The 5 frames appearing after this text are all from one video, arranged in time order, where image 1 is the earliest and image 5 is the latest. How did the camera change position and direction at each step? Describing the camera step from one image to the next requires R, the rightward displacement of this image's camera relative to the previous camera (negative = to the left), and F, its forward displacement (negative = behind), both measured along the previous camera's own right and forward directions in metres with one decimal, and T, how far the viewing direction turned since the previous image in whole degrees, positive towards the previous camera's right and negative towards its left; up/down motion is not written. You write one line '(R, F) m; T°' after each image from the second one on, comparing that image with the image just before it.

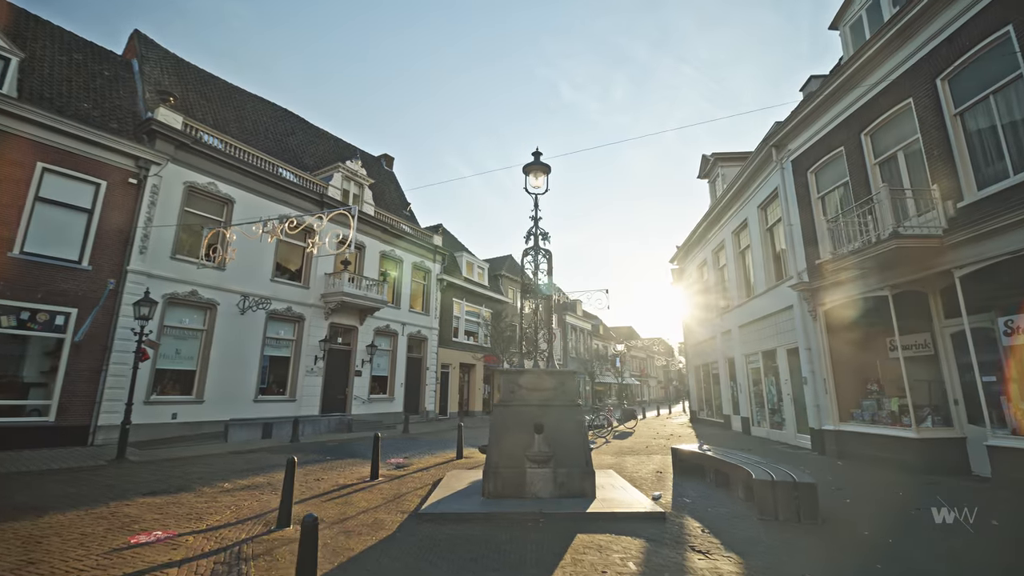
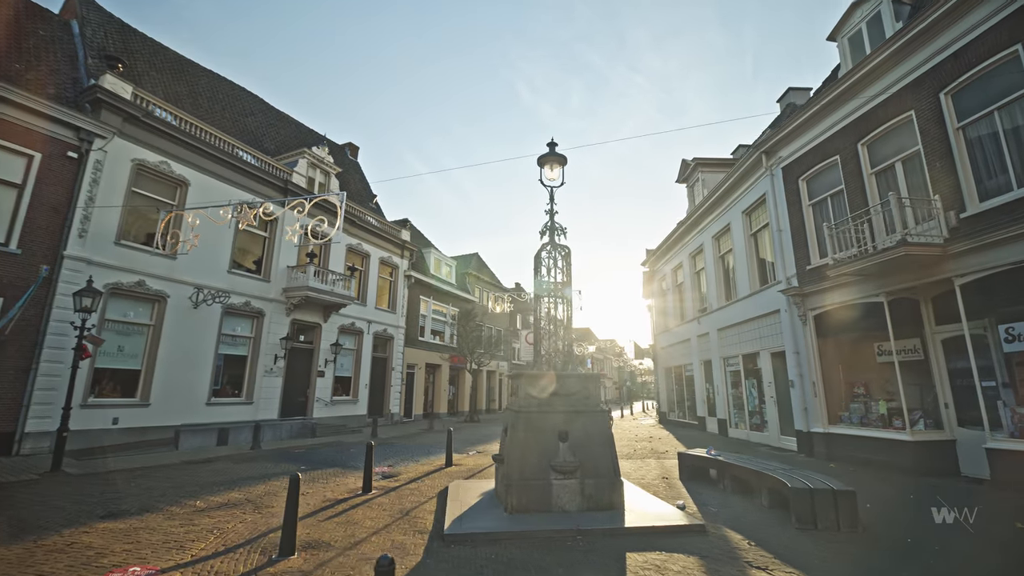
(-0.9, +0.5) m; +6°
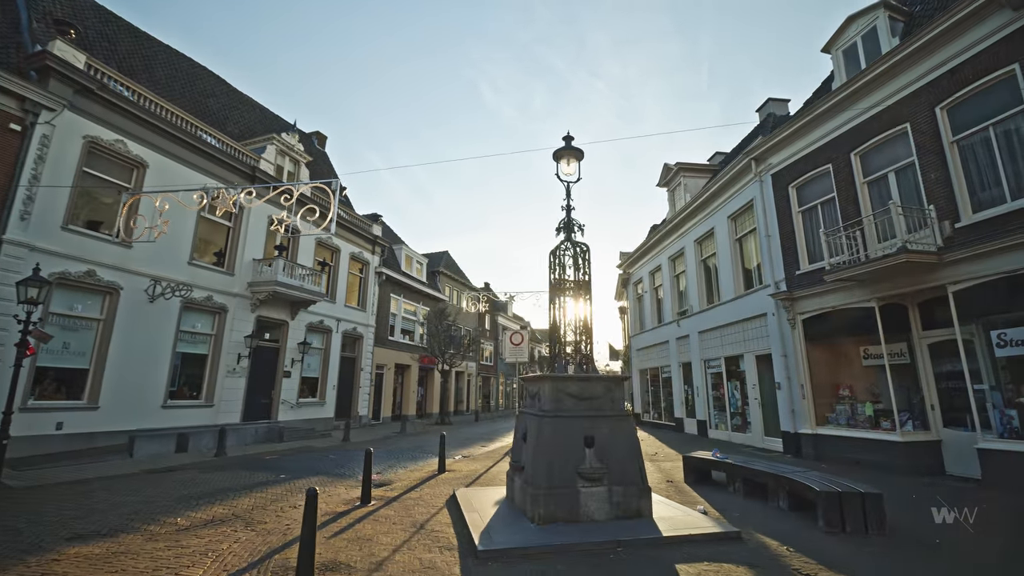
(-0.8, +0.4) m; +5°
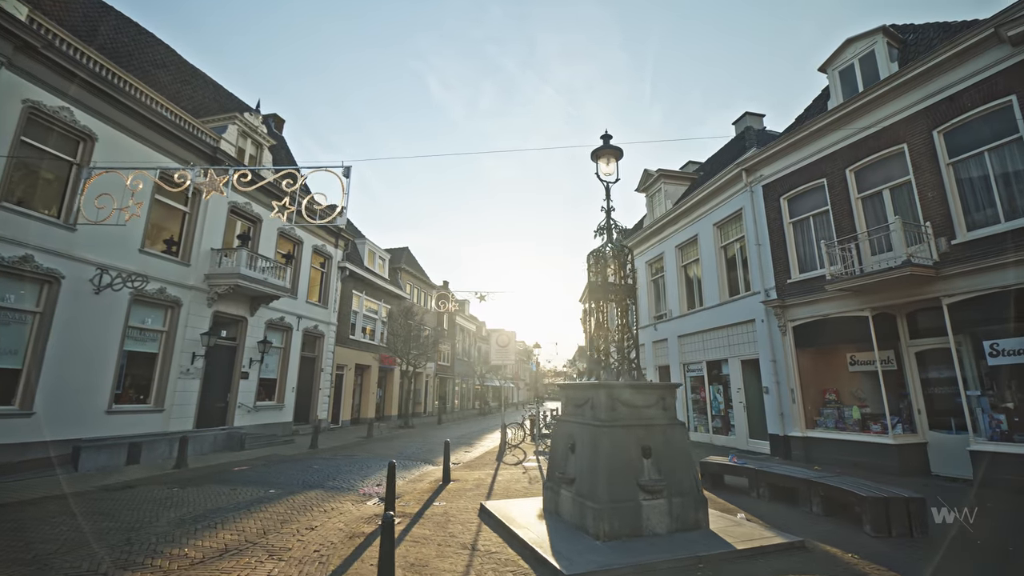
(-1.3, +0.4) m; +7°
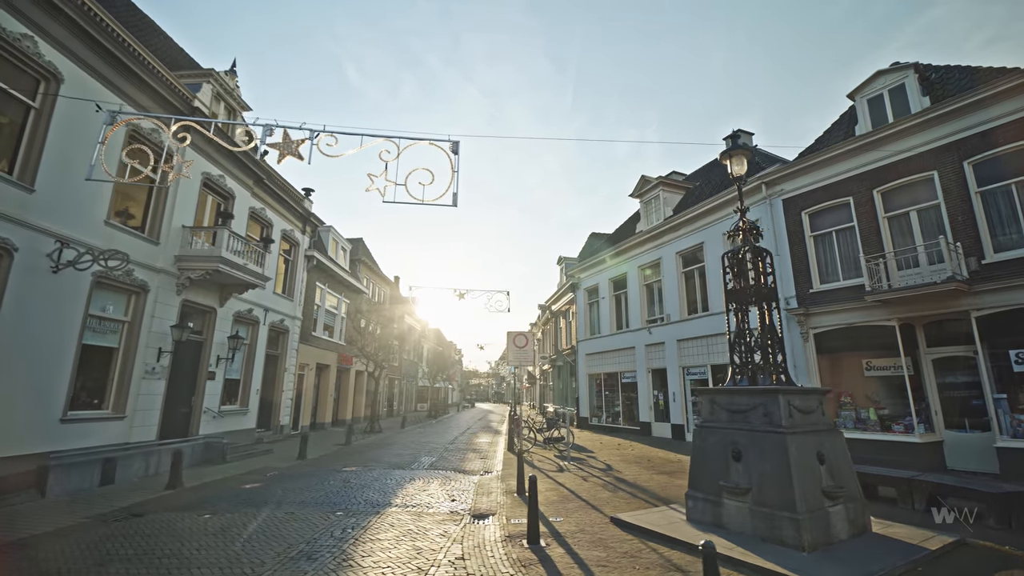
(-2.8, +0.7) m; +10°
